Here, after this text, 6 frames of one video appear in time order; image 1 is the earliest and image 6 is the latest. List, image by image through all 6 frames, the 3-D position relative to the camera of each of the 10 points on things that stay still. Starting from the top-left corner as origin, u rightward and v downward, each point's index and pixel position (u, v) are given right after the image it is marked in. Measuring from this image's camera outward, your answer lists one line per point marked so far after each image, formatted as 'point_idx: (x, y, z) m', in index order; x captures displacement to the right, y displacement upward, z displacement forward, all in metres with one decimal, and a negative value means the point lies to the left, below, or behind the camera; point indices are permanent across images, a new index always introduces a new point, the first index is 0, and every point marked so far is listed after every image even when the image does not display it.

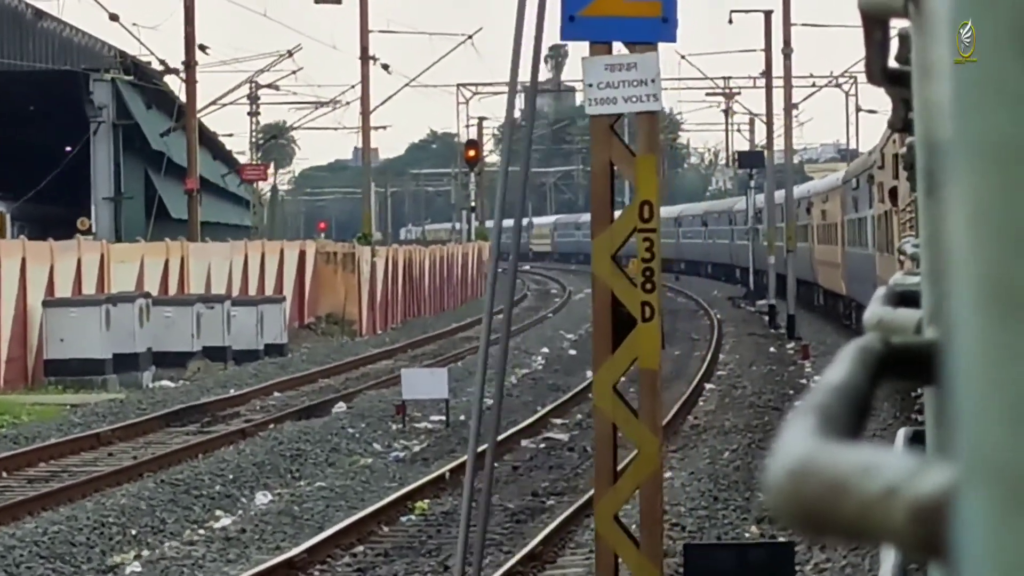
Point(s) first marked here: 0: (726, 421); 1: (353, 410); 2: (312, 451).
0: (+2.3, -1.4, +16.2) m
1: (-1.8, -1.4, +17.2) m
2: (-1.9, -1.6, +14.5) m
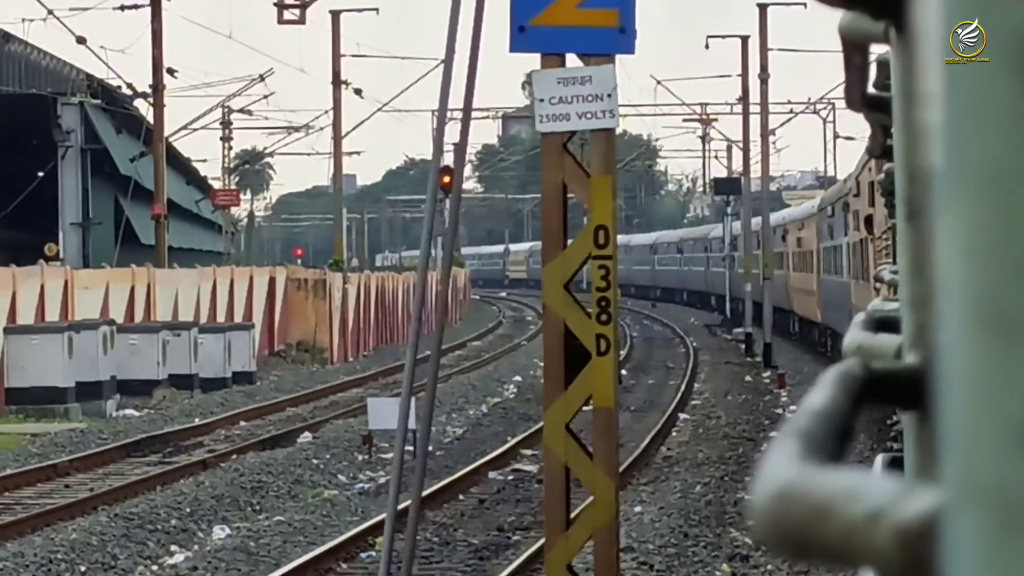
0: (+1.9, -1.7, +15.8) m
1: (-2.1, -1.7, +16.8) m
2: (-2.2, -1.8, +14.1) m
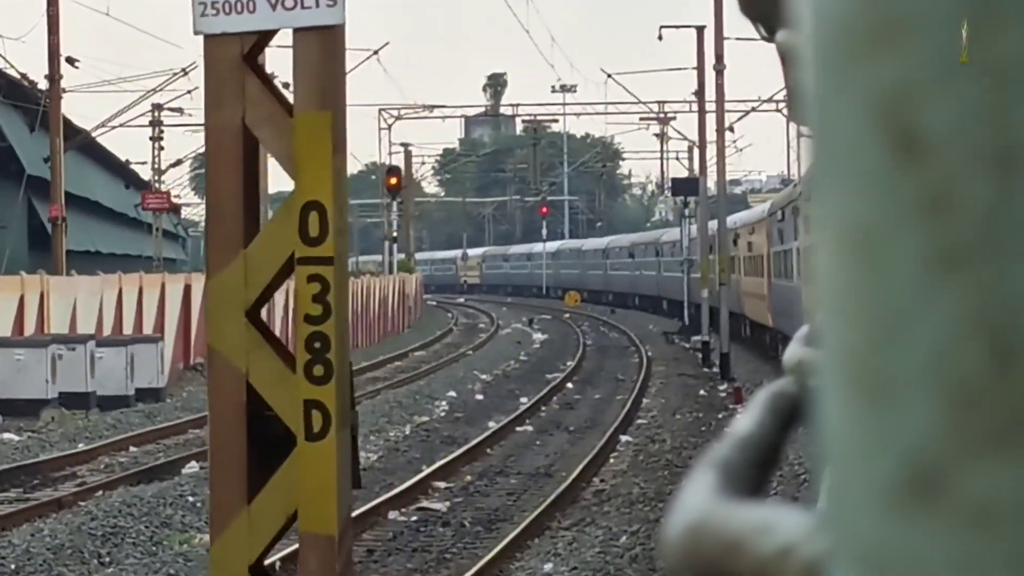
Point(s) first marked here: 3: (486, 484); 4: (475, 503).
0: (+1.1, -1.8, +13.8) m
1: (-3.0, -1.8, +14.7) m
2: (-3.0, -1.9, +12.1) m
3: (-0.3, -1.9, +14.6) m
4: (-0.3, -1.9, +13.4) m
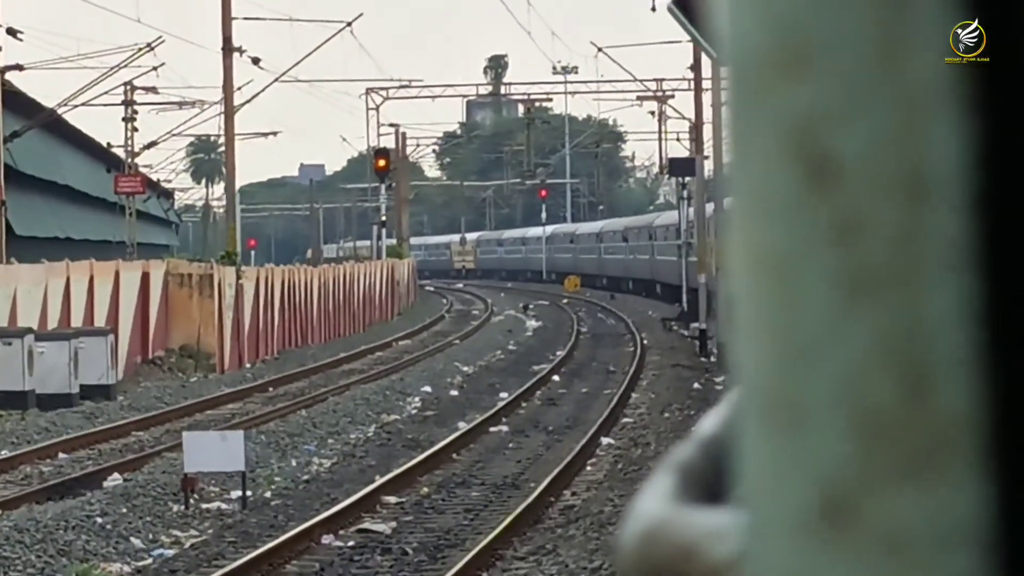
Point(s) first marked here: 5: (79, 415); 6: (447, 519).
0: (+0.8, -1.7, +12.2) m
1: (-3.3, -1.7, +13.1) m
2: (-3.4, -1.8, +10.4) m
3: (-0.6, -1.8, +12.9) m
4: (-0.7, -1.8, +11.8) m
5: (-5.2, -1.5, +18.5) m
6: (-0.5, -1.8, +12.0) m
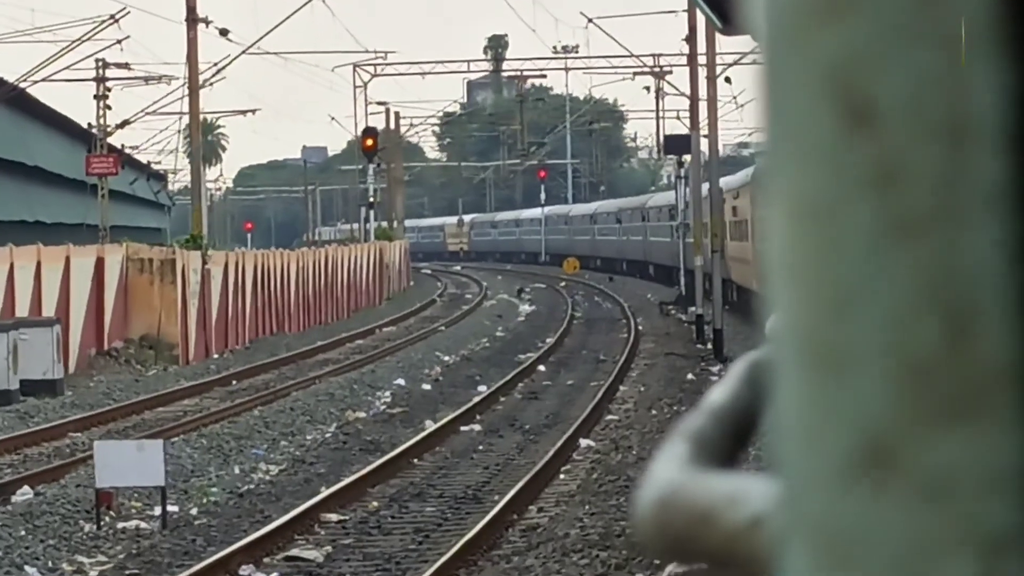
0: (+0.5, -1.6, +10.6) m
1: (-3.6, -1.6, +11.6) m
2: (-3.7, -1.8, +8.9) m
3: (-0.9, -1.7, +11.4) m
4: (-1.0, -1.8, +10.2) m
5: (-5.5, -1.4, +17.0) m
6: (-0.8, -1.7, +10.5) m
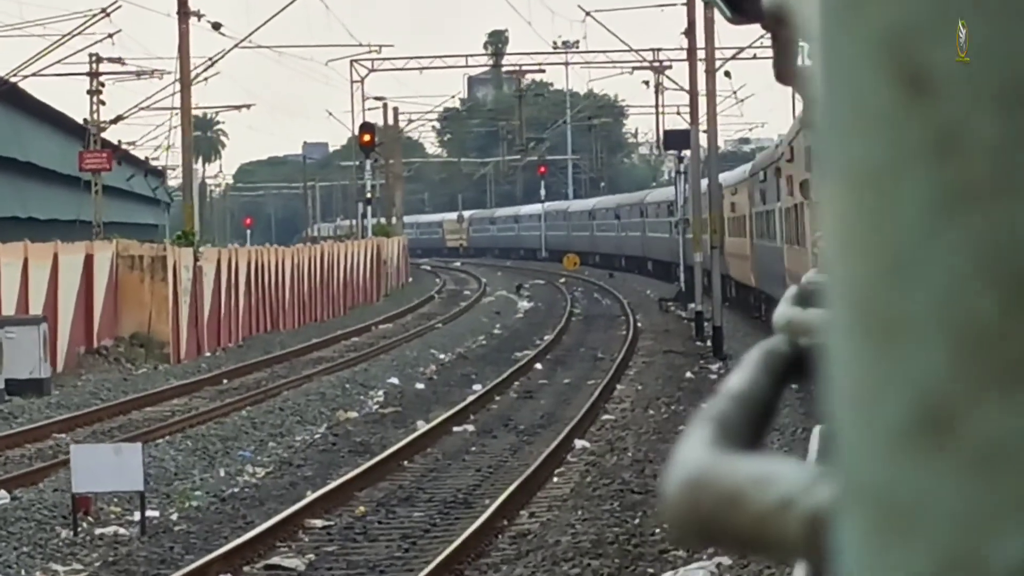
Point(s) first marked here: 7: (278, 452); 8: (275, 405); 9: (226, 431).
0: (+0.4, -1.6, +10.3) m
1: (-3.7, -1.6, +11.2) m
2: (-3.7, -1.8, +8.6) m
3: (-1.0, -1.7, +11.1) m
4: (-1.1, -1.7, +9.9) m
5: (-5.6, -1.4, +16.6) m
6: (-0.9, -1.7, +10.1) m
7: (-2.2, -1.5, +14.3) m
8: (-2.7, -1.3, +17.5) m
9: (-2.9, -1.4, +15.3) m
